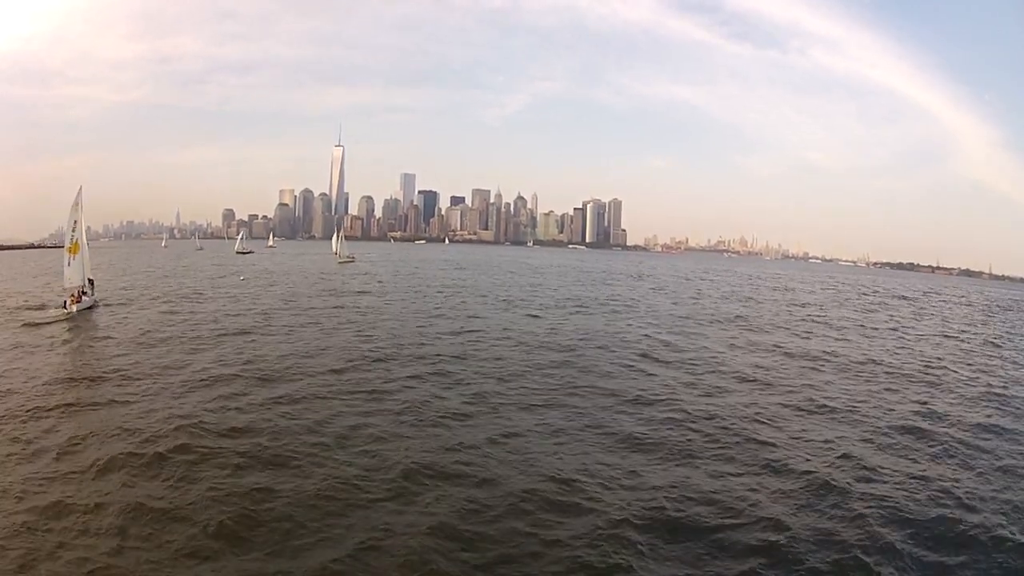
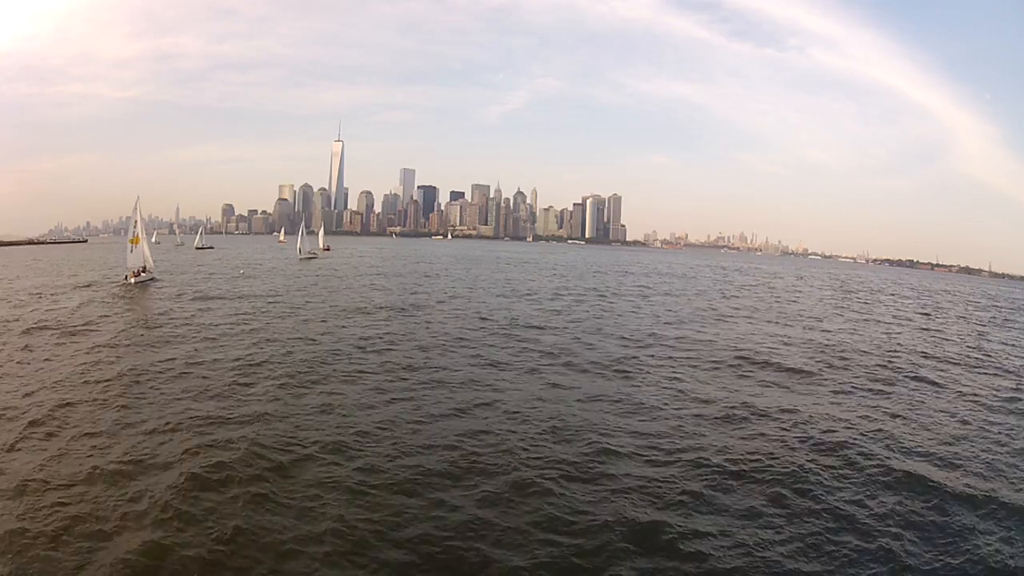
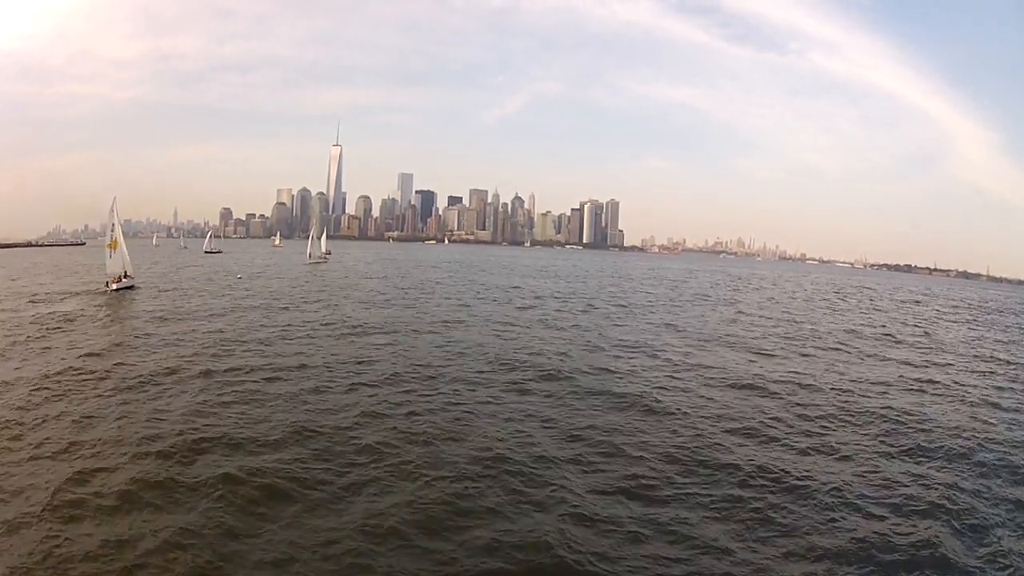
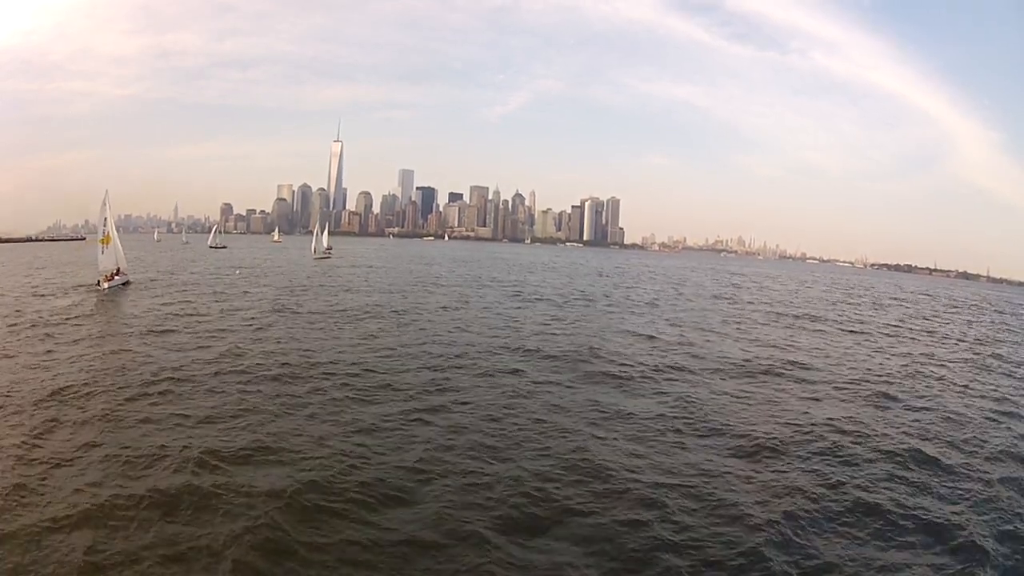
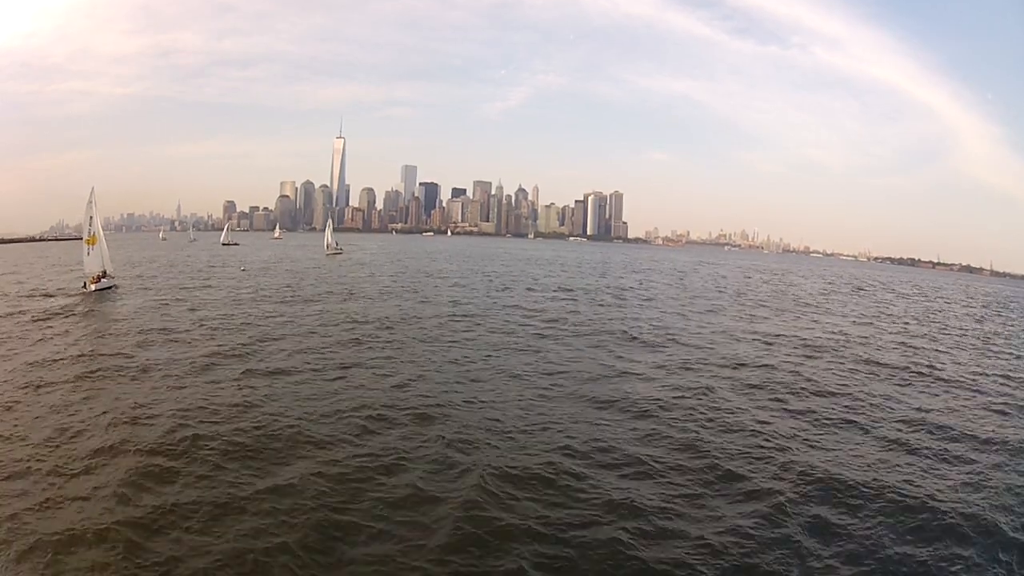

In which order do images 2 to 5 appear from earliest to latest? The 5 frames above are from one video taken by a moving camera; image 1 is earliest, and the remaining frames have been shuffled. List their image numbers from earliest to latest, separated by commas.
5, 4, 3, 2
